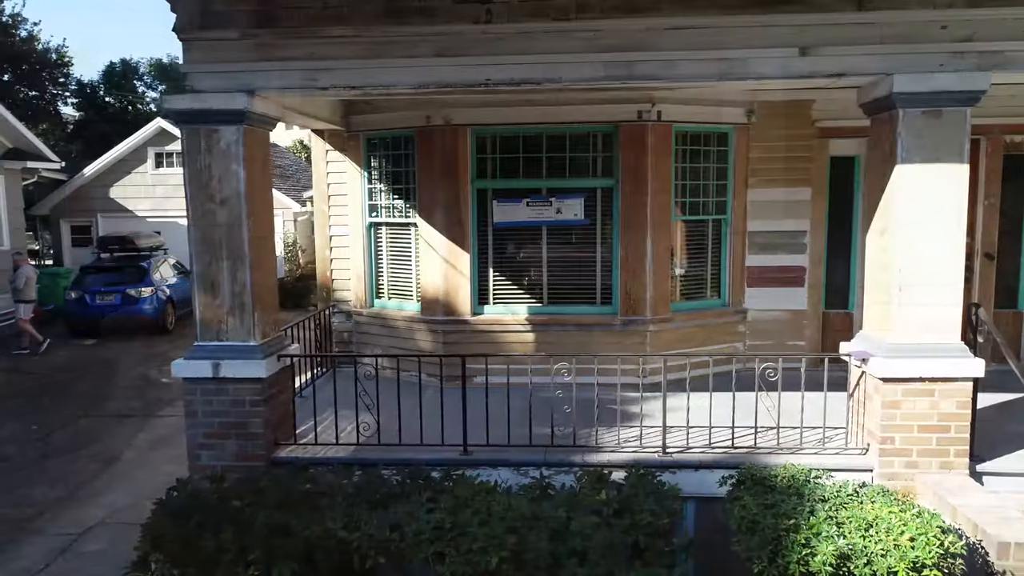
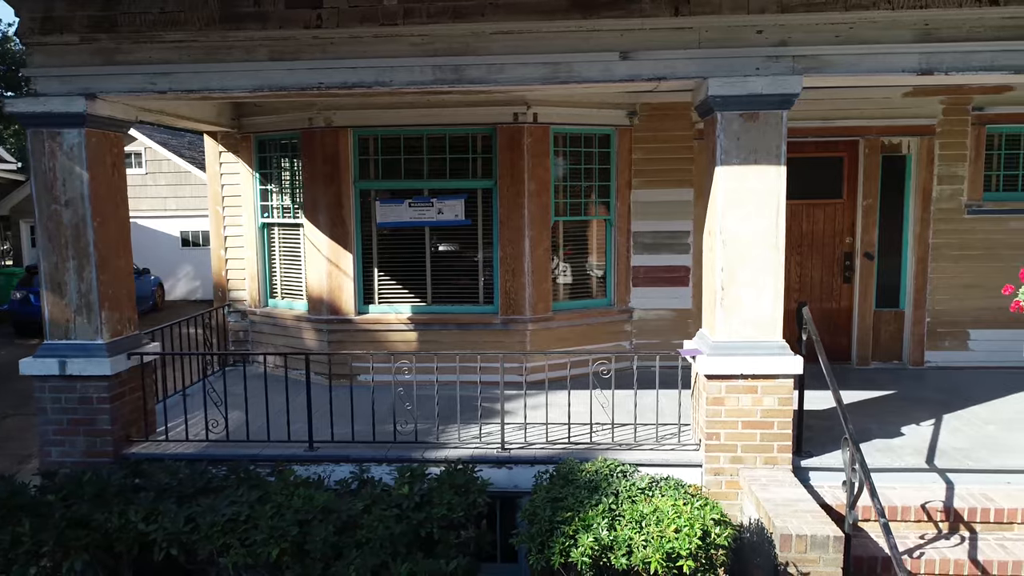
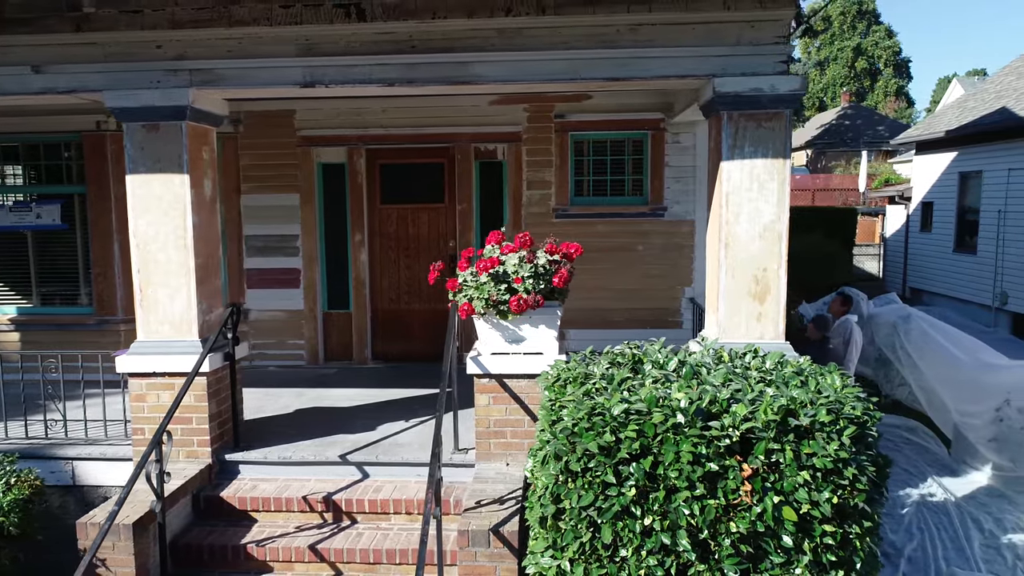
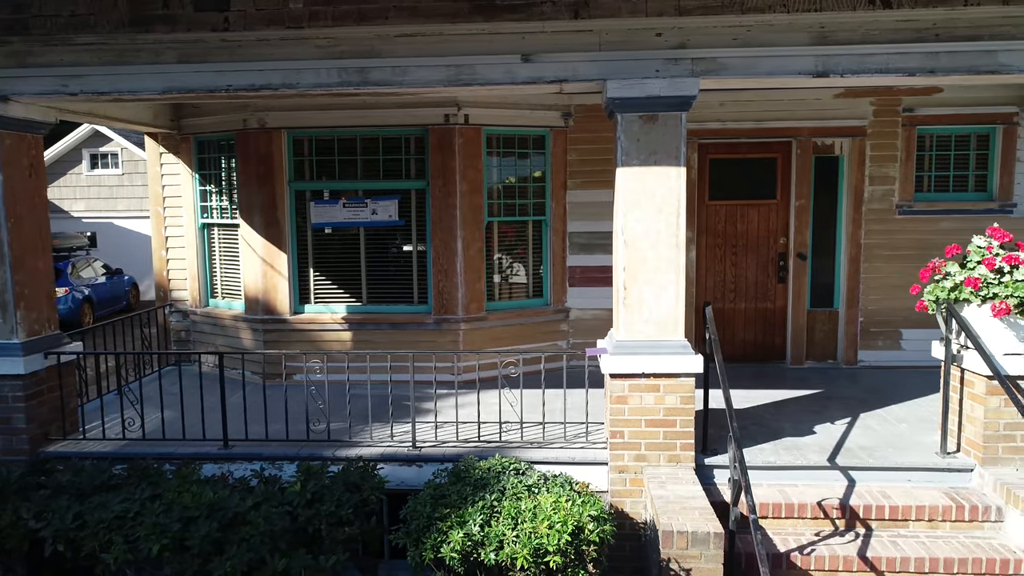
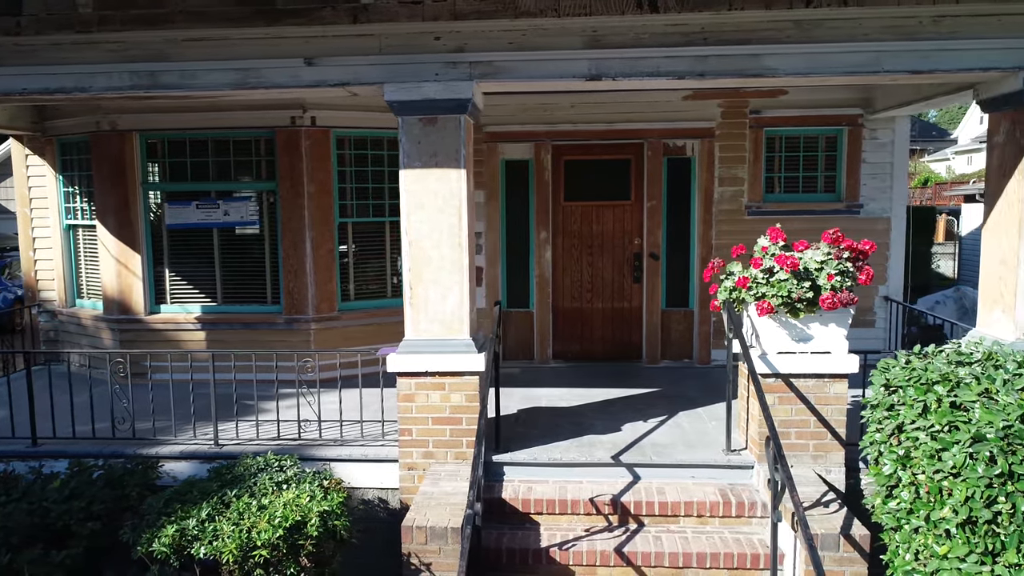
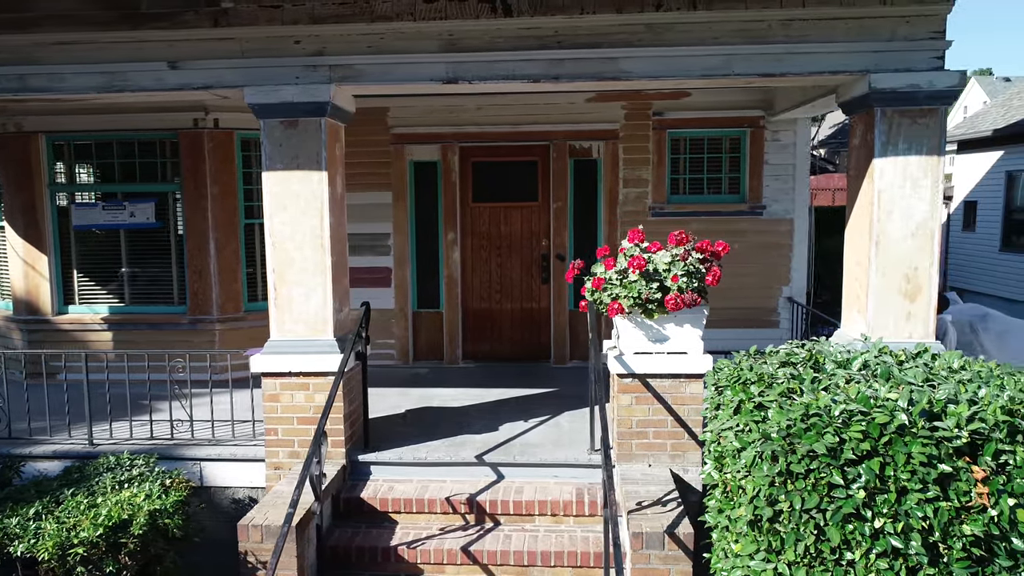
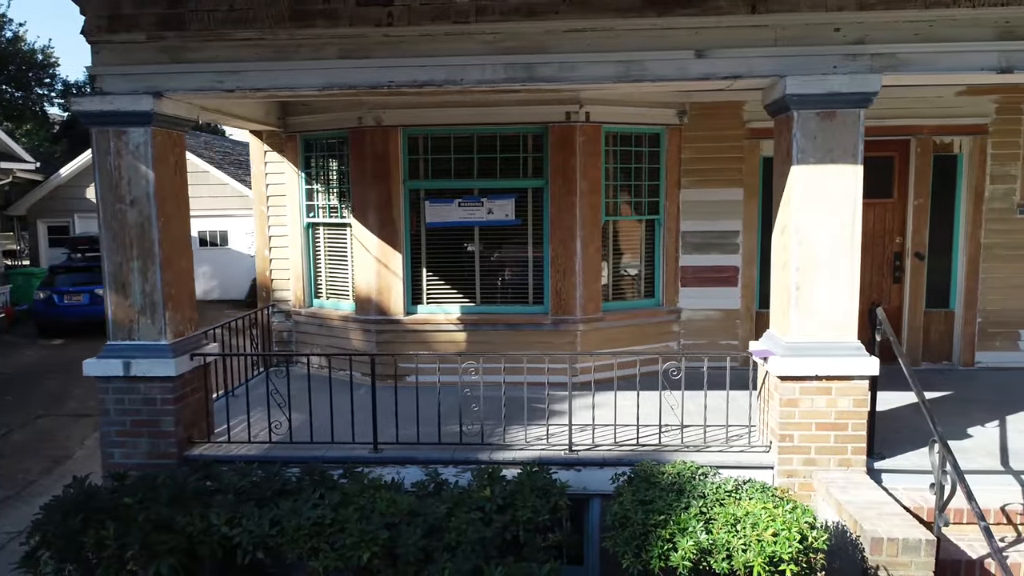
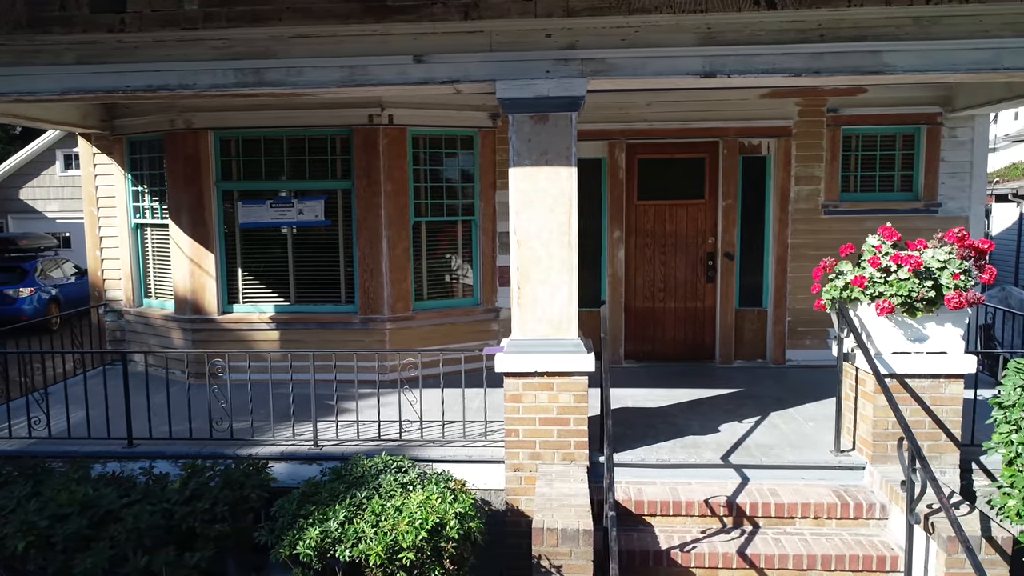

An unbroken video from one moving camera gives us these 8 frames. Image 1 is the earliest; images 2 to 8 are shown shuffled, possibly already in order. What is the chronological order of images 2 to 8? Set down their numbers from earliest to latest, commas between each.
7, 2, 4, 8, 5, 6, 3
